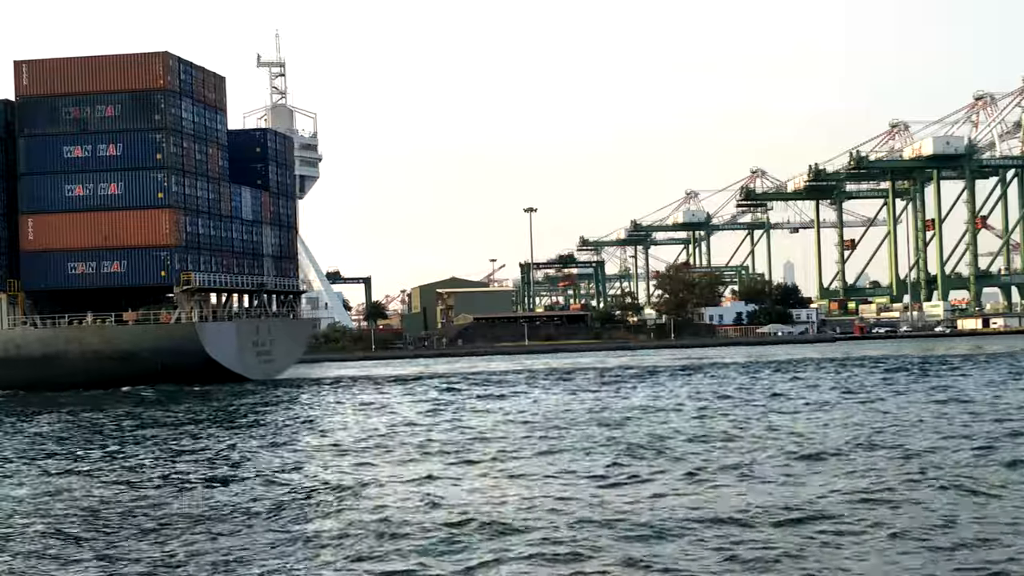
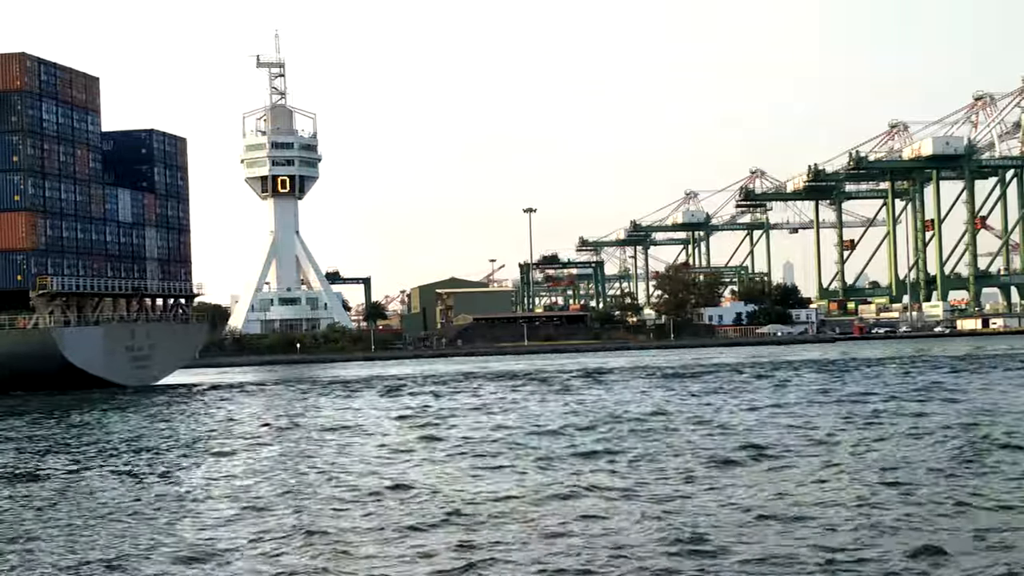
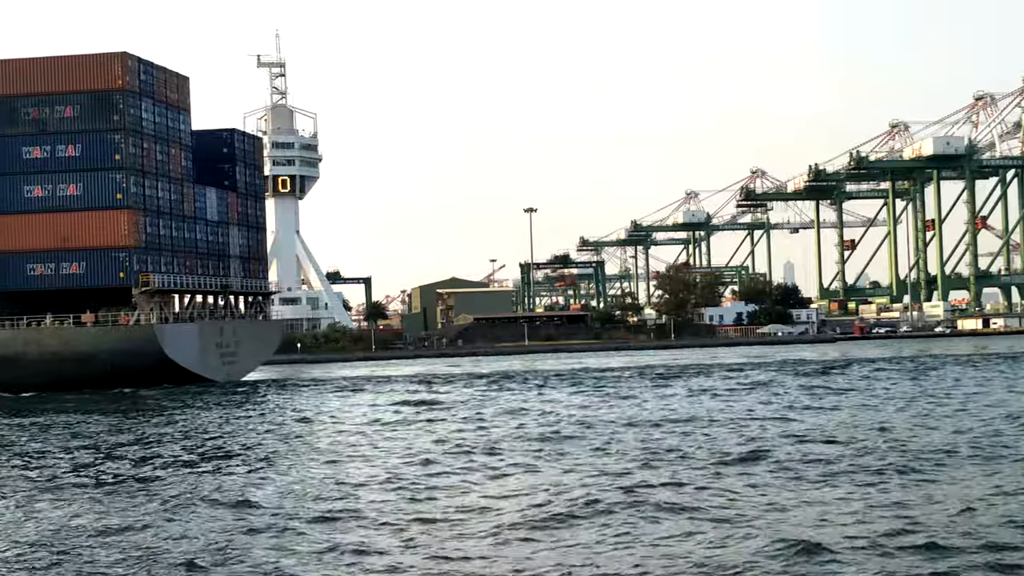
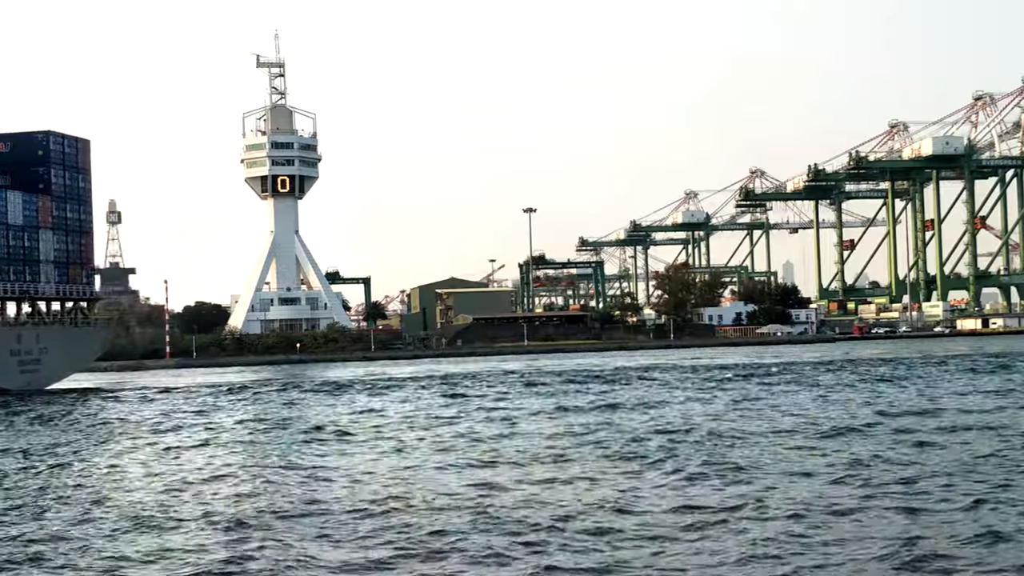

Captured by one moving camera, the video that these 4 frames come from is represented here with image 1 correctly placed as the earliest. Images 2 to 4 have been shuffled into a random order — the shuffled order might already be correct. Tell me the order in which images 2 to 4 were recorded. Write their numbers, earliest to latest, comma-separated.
3, 2, 4
